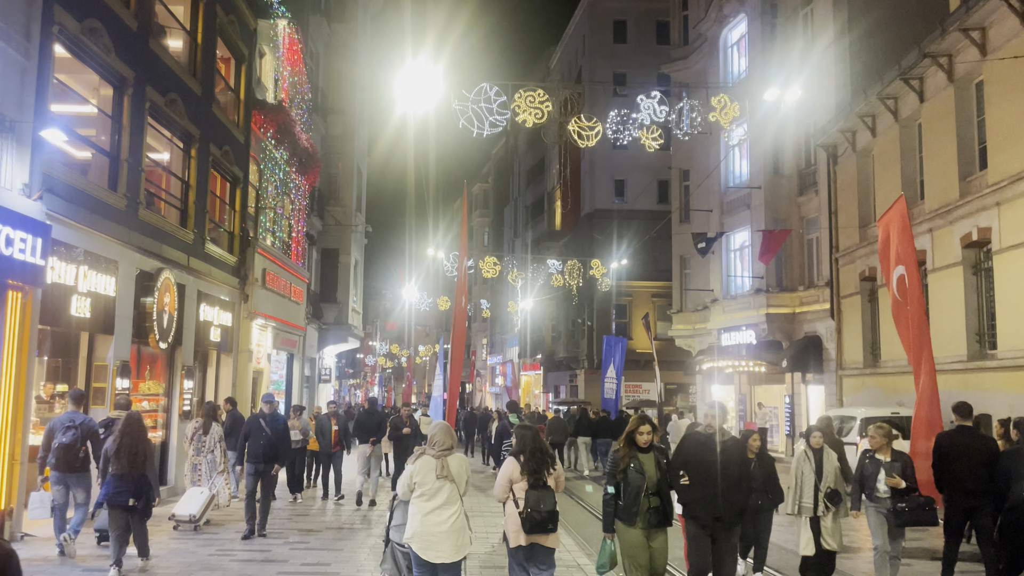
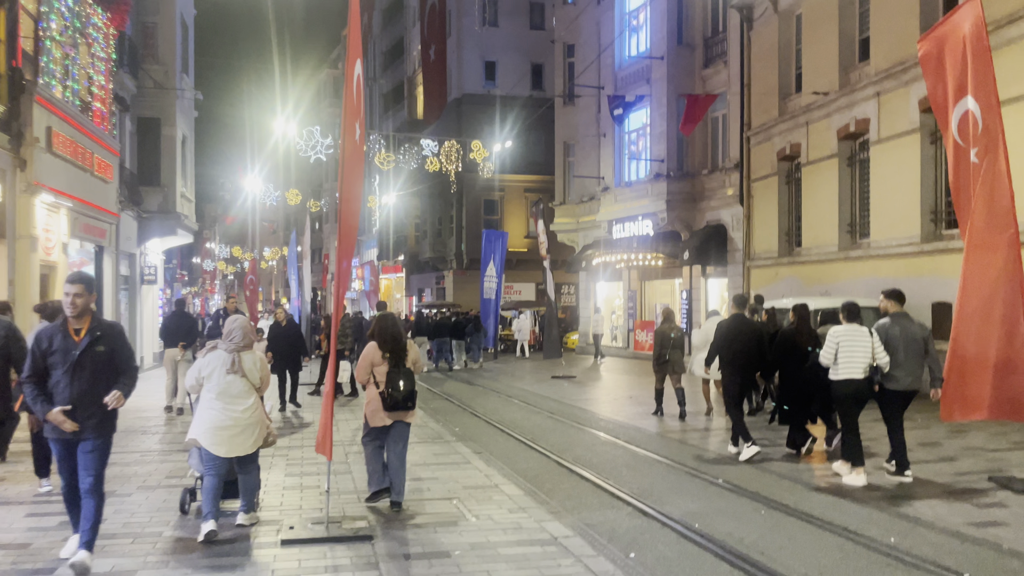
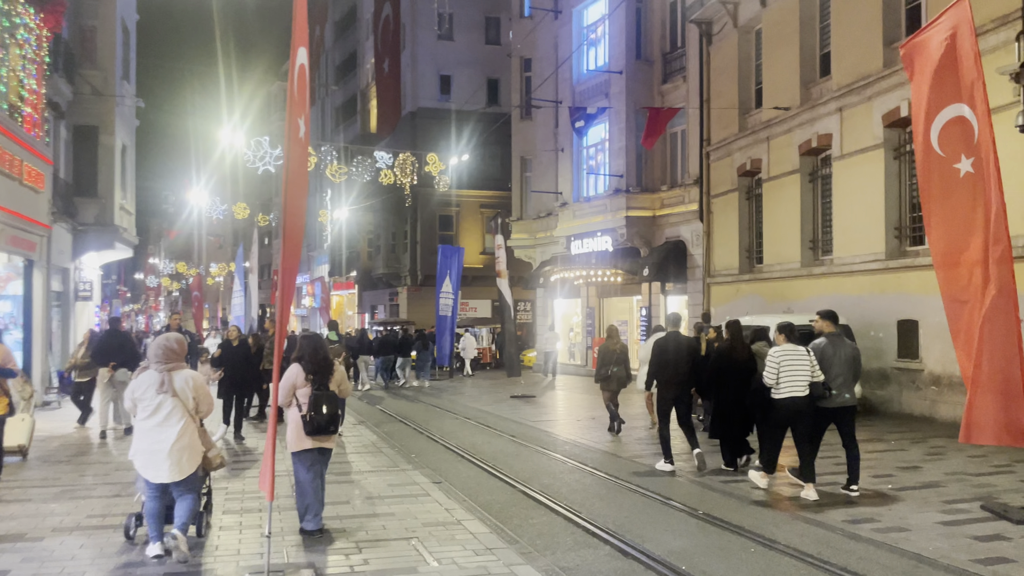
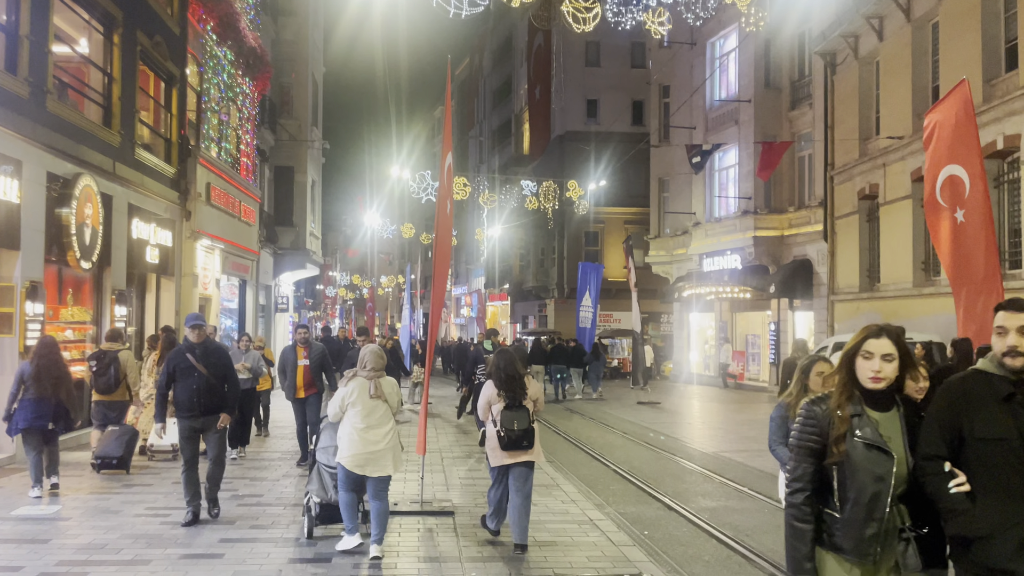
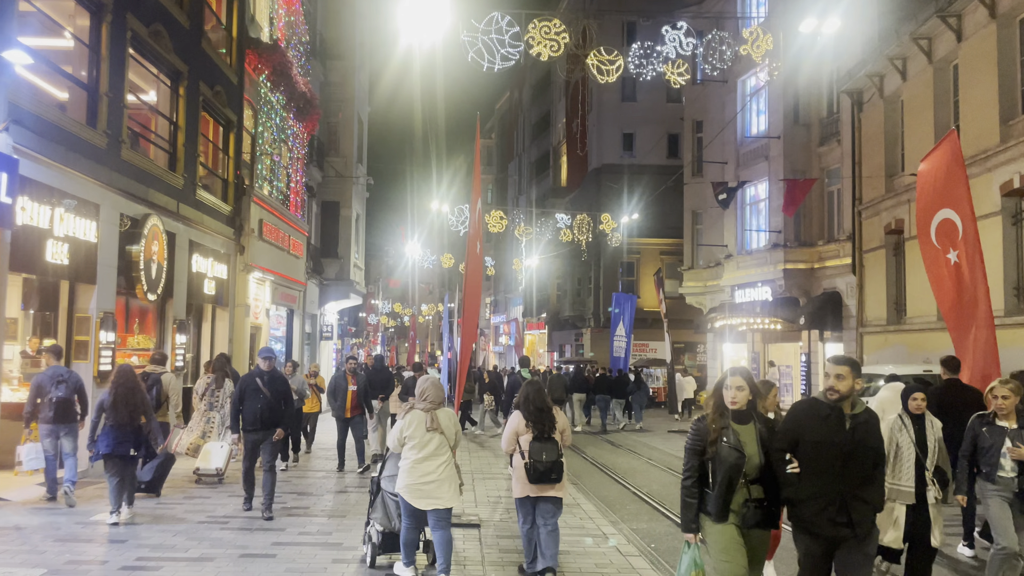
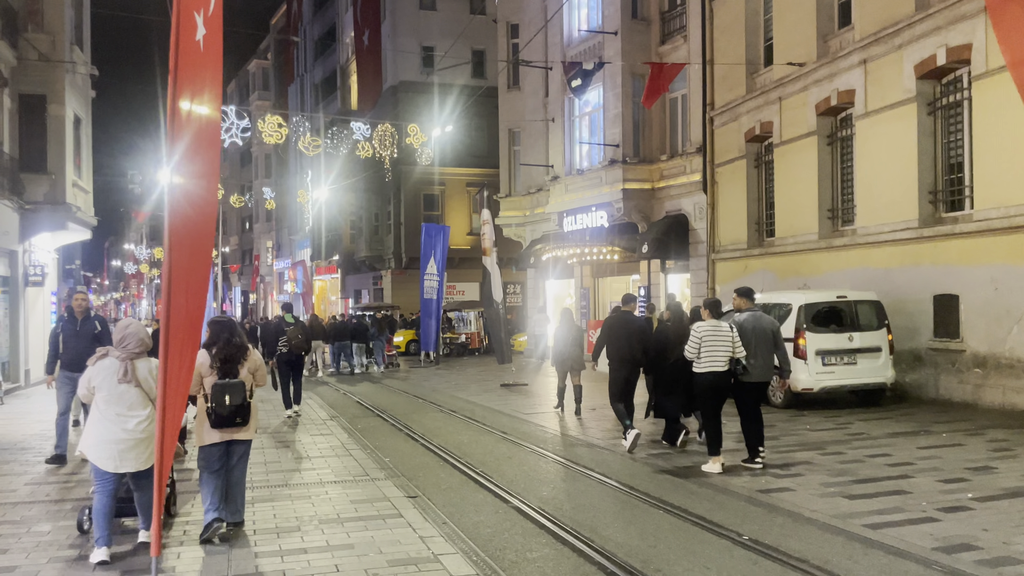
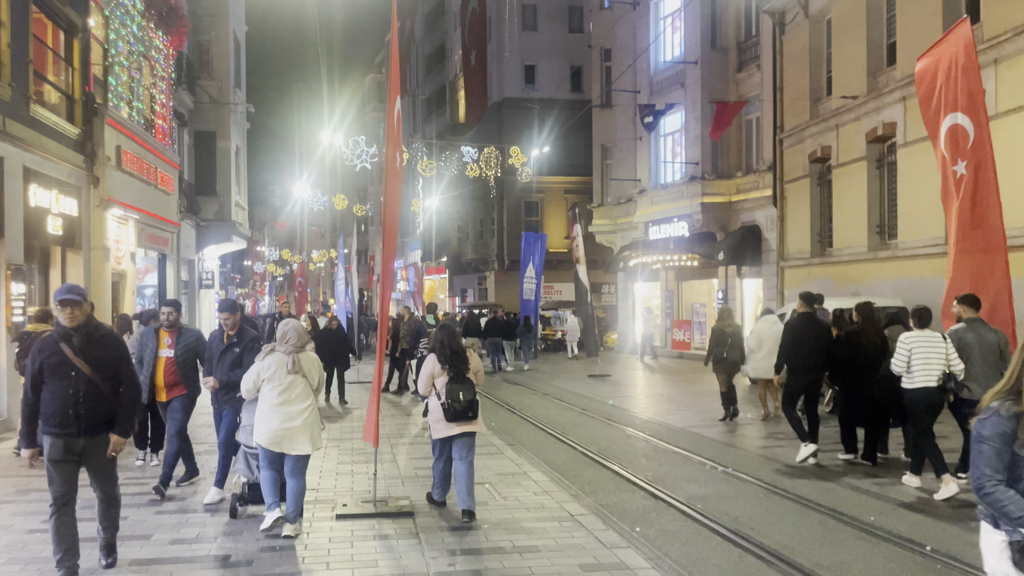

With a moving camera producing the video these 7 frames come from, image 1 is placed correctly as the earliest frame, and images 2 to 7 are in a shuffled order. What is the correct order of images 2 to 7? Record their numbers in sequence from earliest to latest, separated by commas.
5, 4, 7, 2, 3, 6
